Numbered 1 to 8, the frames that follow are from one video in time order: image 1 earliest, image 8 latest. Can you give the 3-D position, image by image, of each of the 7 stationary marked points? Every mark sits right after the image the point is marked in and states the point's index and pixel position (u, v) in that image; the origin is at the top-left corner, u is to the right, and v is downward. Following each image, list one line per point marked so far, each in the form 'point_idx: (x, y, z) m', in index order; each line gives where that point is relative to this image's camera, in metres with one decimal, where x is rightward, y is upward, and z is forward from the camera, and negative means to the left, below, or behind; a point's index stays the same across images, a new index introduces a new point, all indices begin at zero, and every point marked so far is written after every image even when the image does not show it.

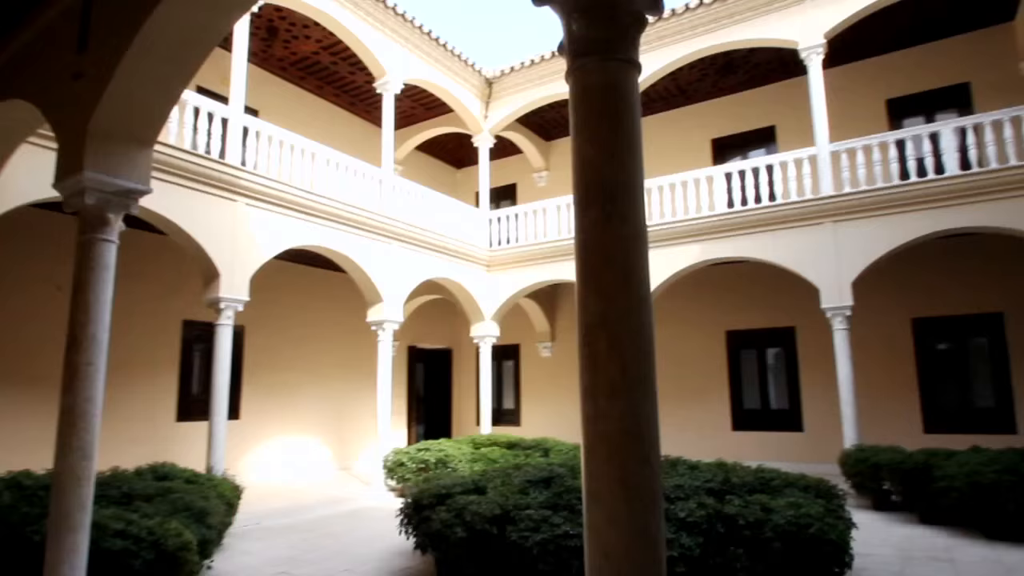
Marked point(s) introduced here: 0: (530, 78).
0: (+0.3, +4.5, +12.7) m
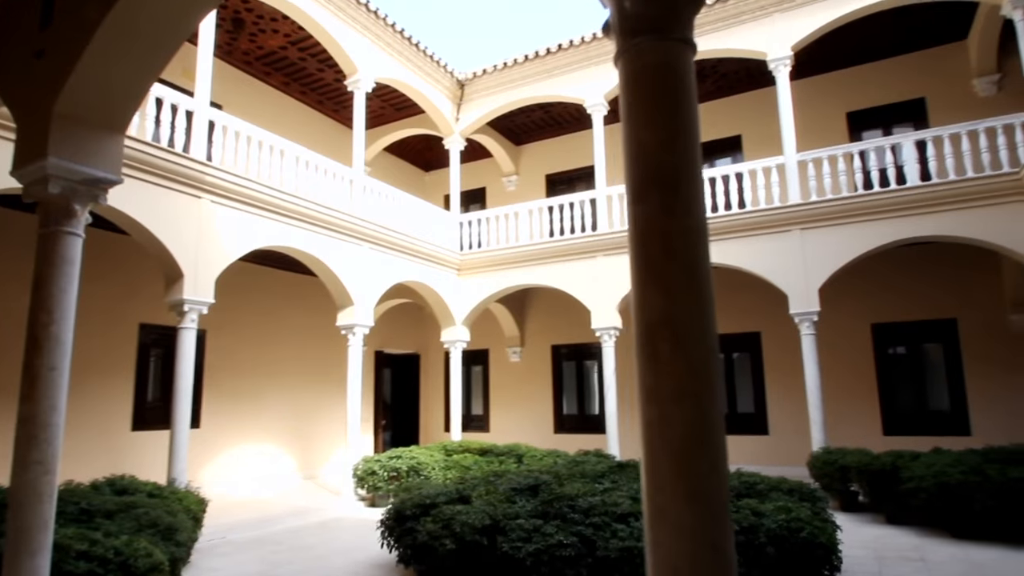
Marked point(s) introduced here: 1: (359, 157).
0: (-0.2, +4.4, +12.6) m
1: (-2.6, +2.3, +10.1) m
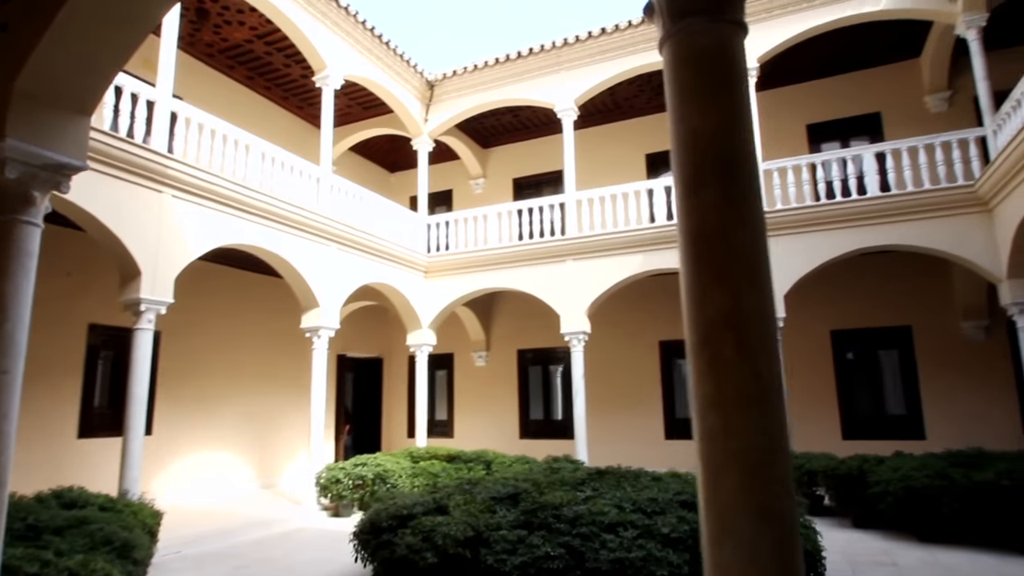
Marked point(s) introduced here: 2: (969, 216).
0: (-0.8, +4.3, +12.5) m
1: (-3.1, +2.2, +9.8) m
2: (+7.0, +1.1, +9.1) m
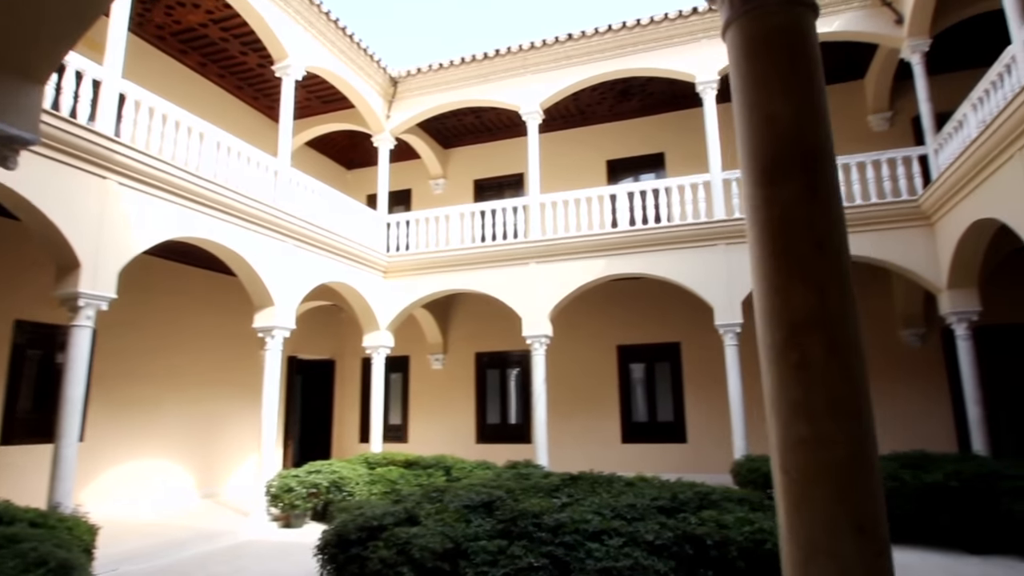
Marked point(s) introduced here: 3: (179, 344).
0: (-1.6, +4.3, +12.2) m
1: (-3.7, +2.3, +9.4) m
2: (+6.5, +1.0, +9.5) m
3: (-5.8, -1.0, +10.2) m
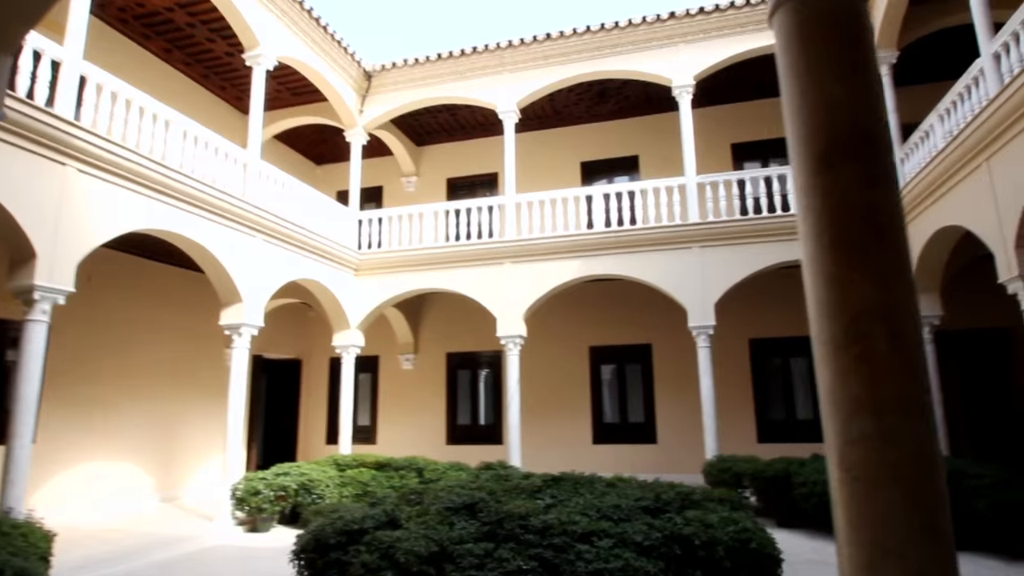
0: (-2.1, +4.3, +12.0) m
1: (-4.0, +2.3, +9.1) m
2: (+6.1, +0.9, +9.8) m
3: (-6.2, -0.9, +9.8) m
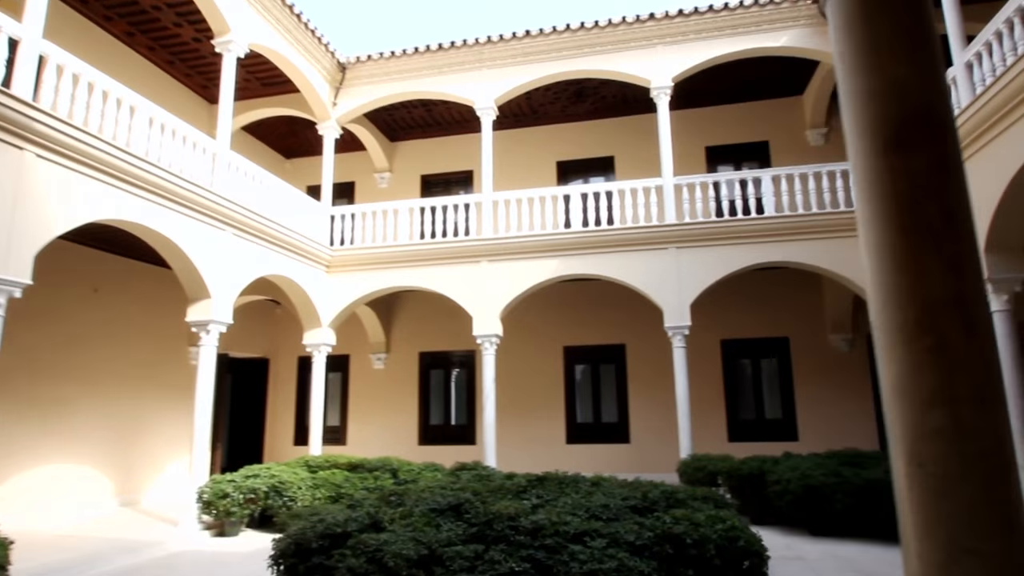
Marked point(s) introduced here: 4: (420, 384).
0: (-2.5, +4.4, +11.8) m
1: (-4.3, +2.4, +8.8) m
2: (+5.7, +0.8, +10.0) m
3: (-6.6, -0.8, +9.3) m
4: (-2.1, -2.3, +13.9) m
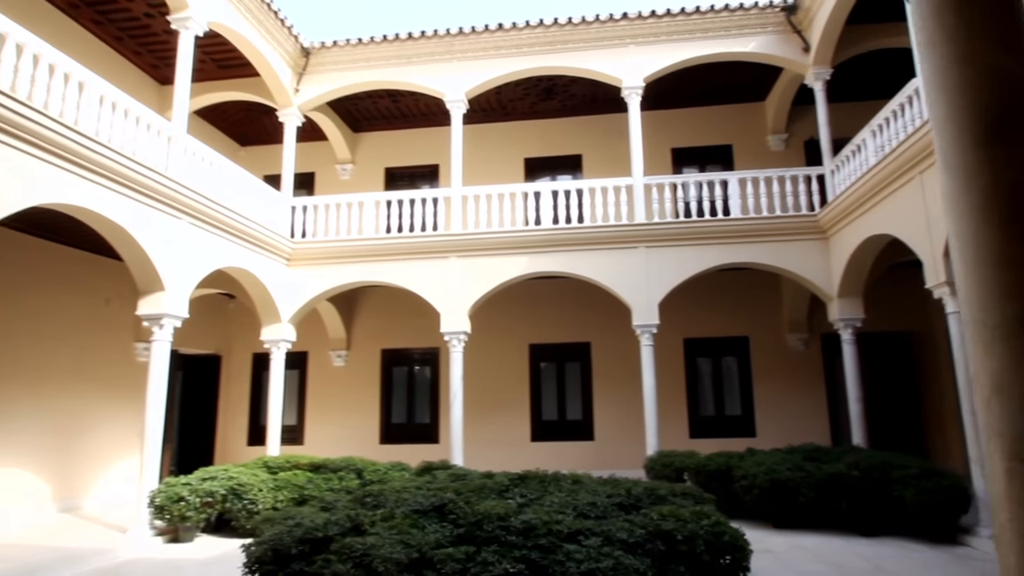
0: (-3.1, +4.5, +11.5) m
1: (-4.7, +2.5, +8.3) m
2: (+5.2, +0.8, +10.3) m
3: (-7.0, -0.6, +8.7) m
4: (-3.0, -2.2, +13.6) m
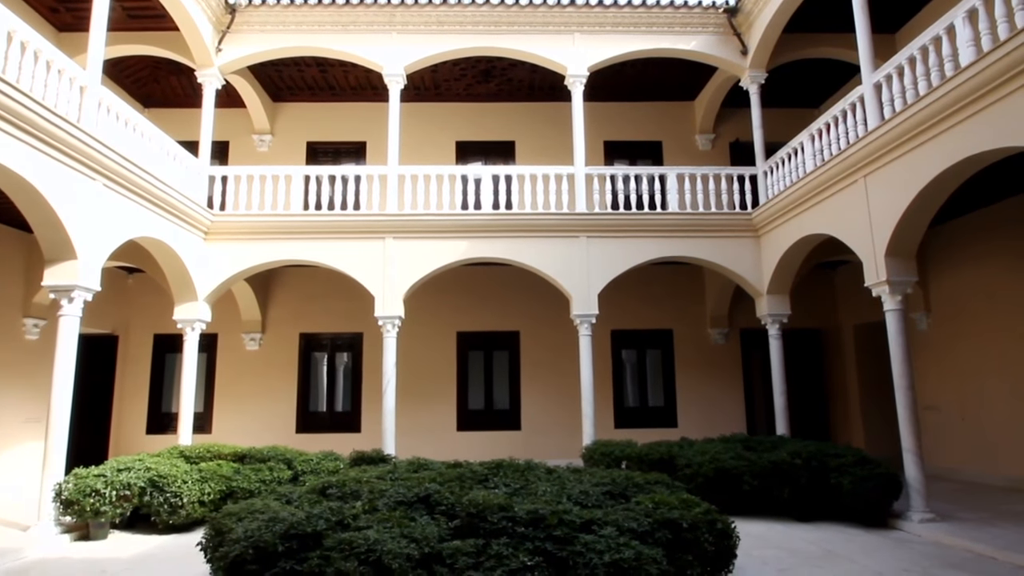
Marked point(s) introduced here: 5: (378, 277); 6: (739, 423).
0: (-4.1, +4.8, +10.7) m
1: (-5.2, +2.9, +7.3) m
2: (+4.2, +0.9, +10.9) m
3: (-7.7, -0.2, +7.3) m
4: (-4.5, -1.7, +12.8) m
5: (-2.3, +0.2, +10.5) m
6: (+4.8, -2.9, +12.5) m
